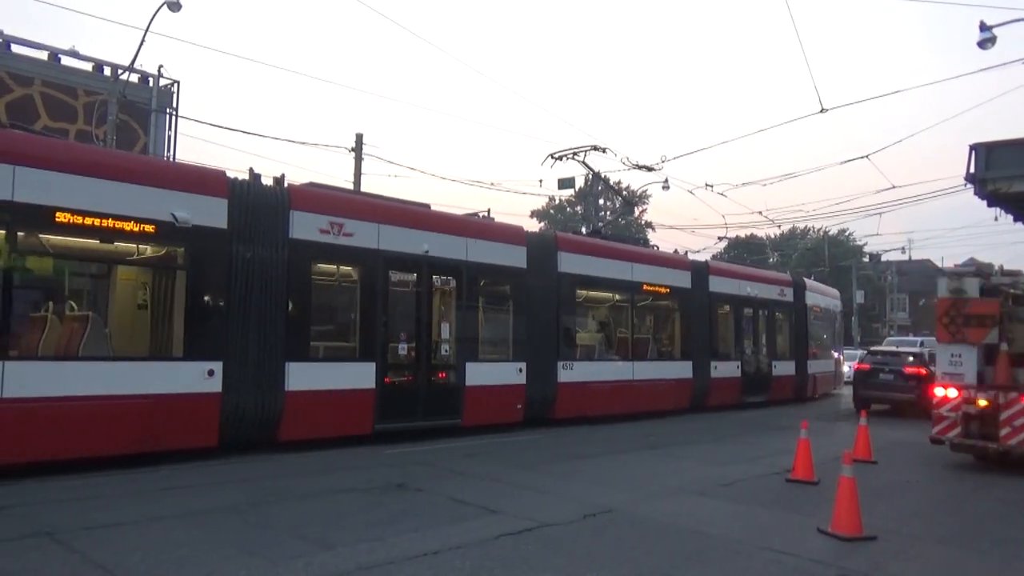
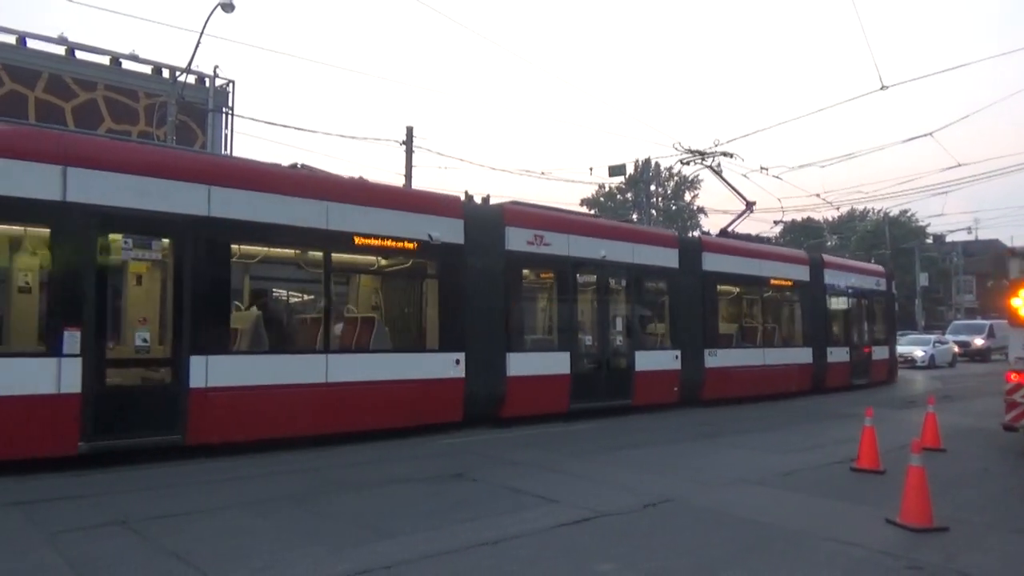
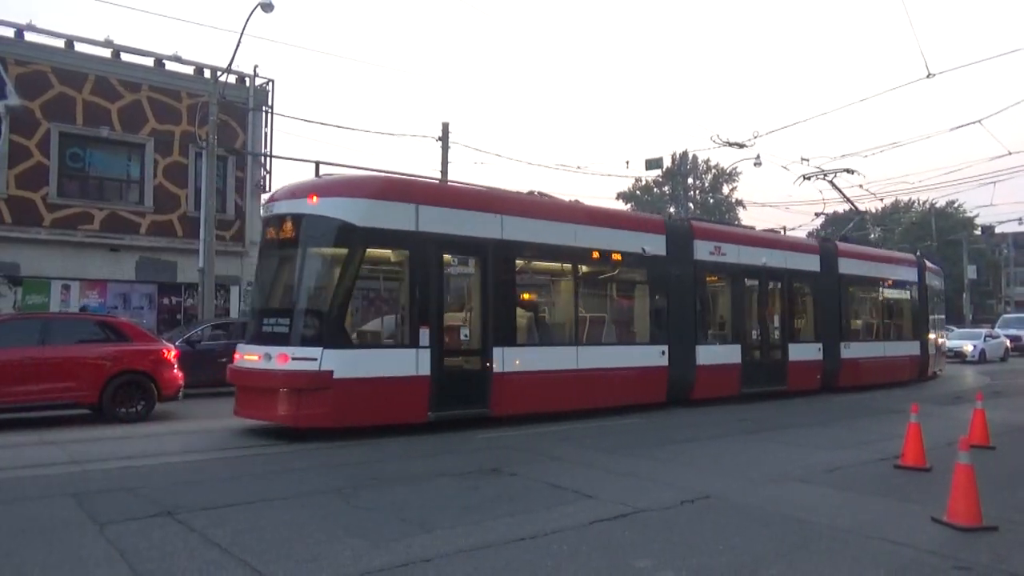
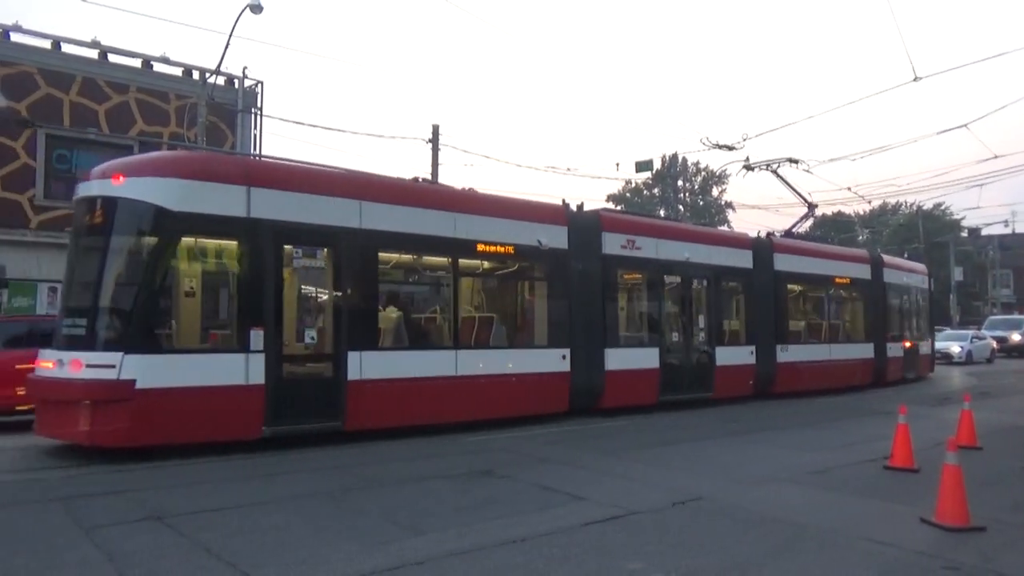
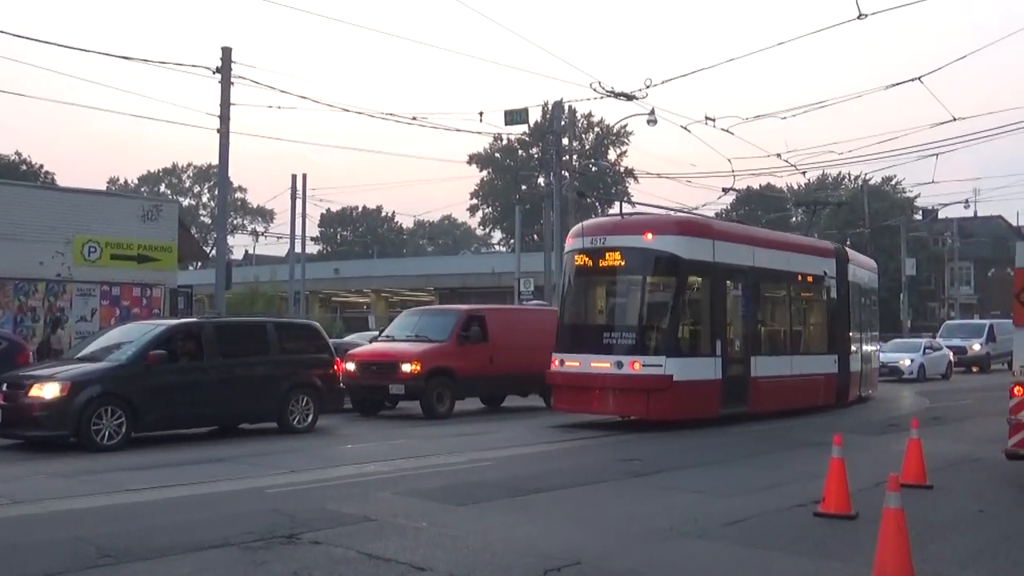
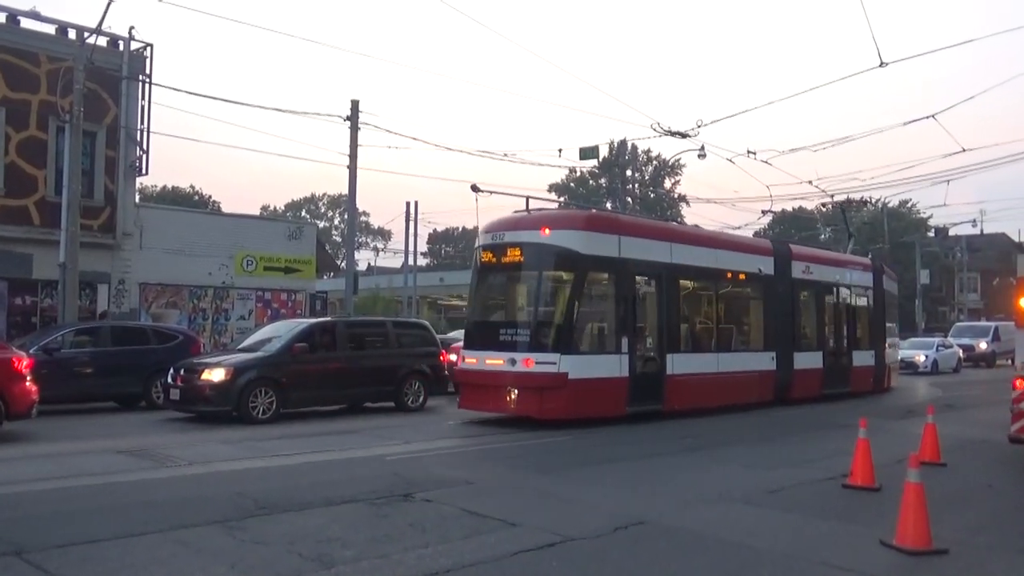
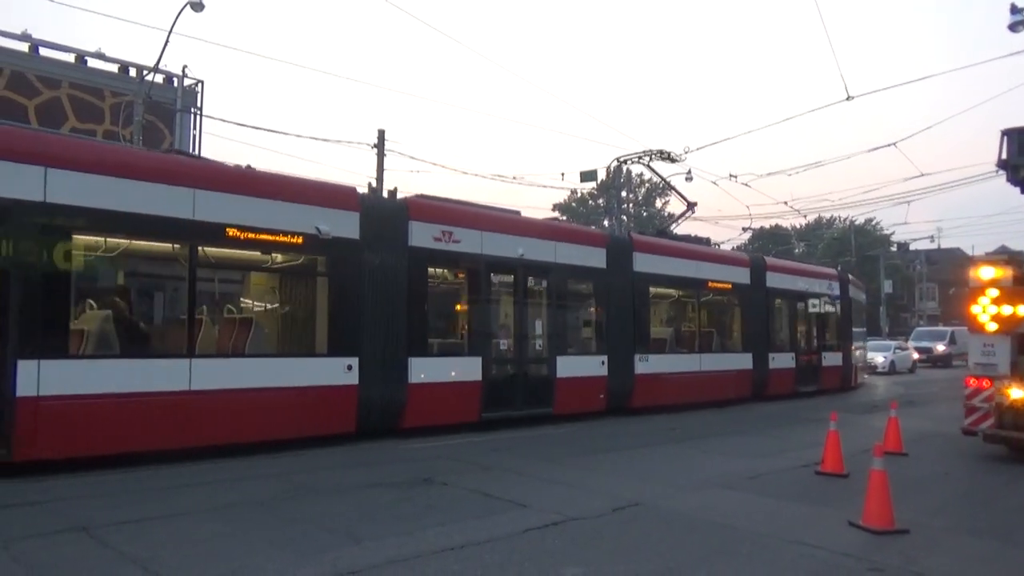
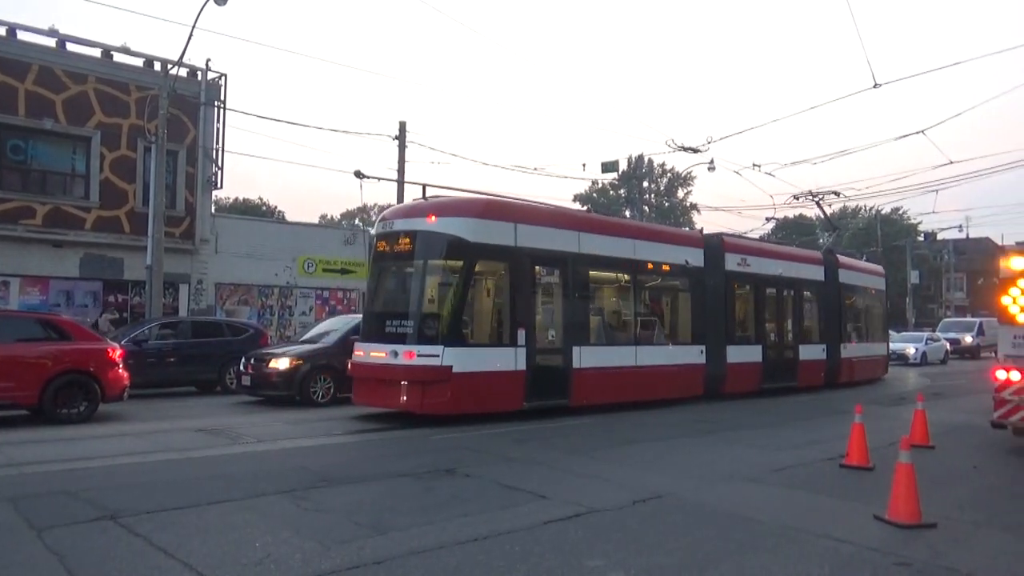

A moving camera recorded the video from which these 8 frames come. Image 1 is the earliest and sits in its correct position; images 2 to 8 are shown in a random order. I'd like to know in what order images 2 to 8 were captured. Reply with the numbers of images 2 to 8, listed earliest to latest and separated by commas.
7, 2, 4, 3, 8, 6, 5
